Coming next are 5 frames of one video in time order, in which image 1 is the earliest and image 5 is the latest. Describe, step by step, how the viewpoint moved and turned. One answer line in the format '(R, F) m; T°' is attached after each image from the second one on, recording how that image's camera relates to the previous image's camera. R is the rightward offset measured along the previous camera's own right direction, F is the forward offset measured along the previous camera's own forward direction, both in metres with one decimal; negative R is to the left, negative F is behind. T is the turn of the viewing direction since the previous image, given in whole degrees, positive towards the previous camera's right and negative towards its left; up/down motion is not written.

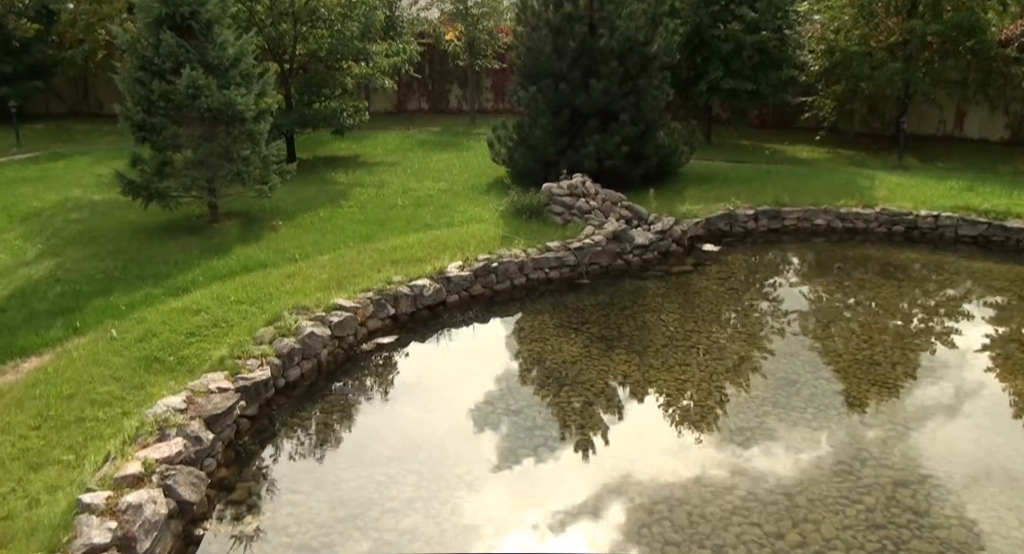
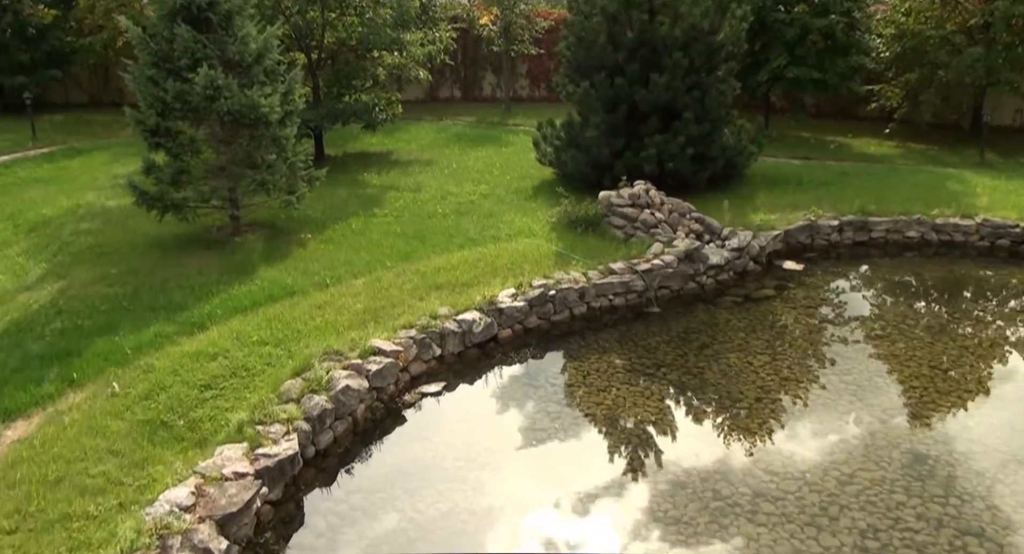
(-0.4, +1.0) m; -2°
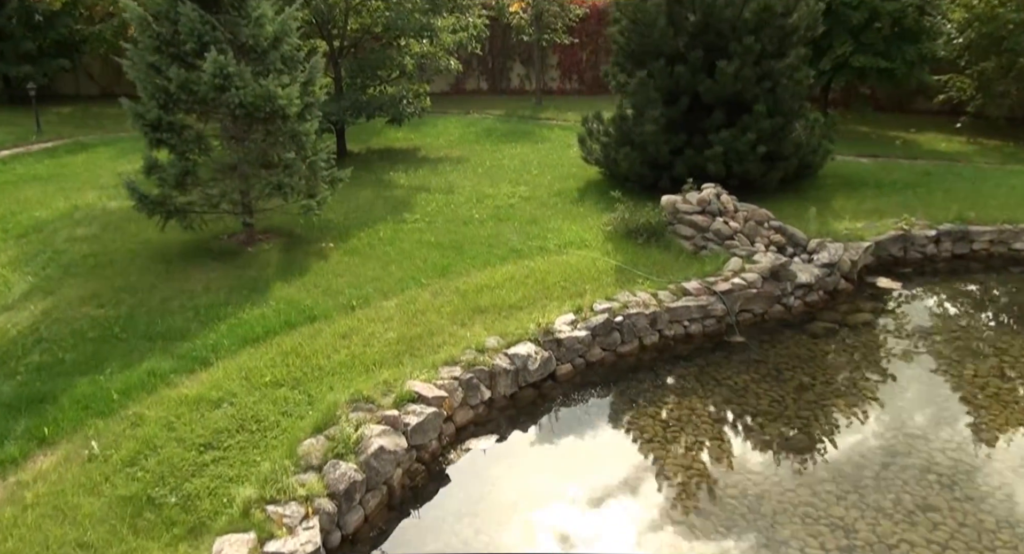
(-0.4, +1.1) m; -1°
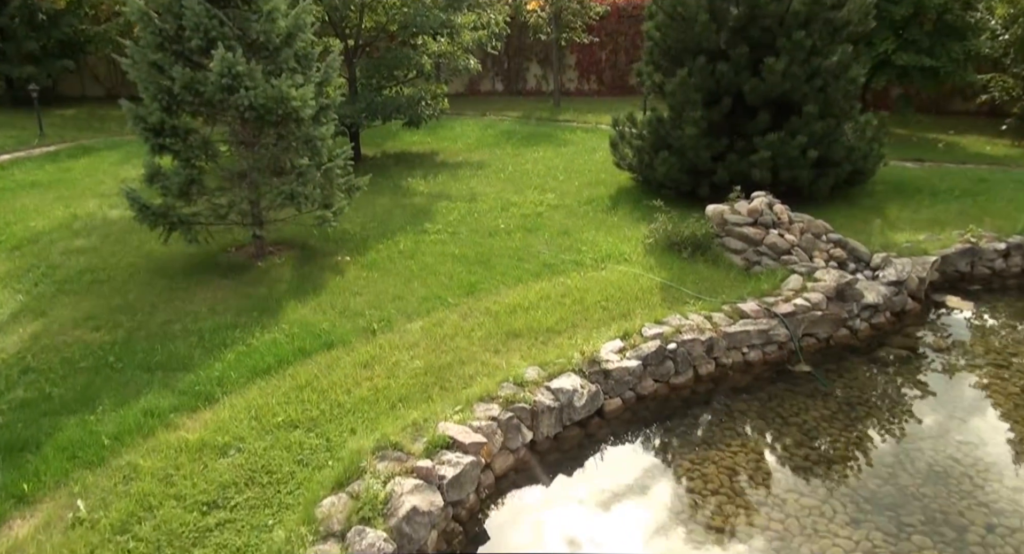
(-0.2, +0.6) m; -1°
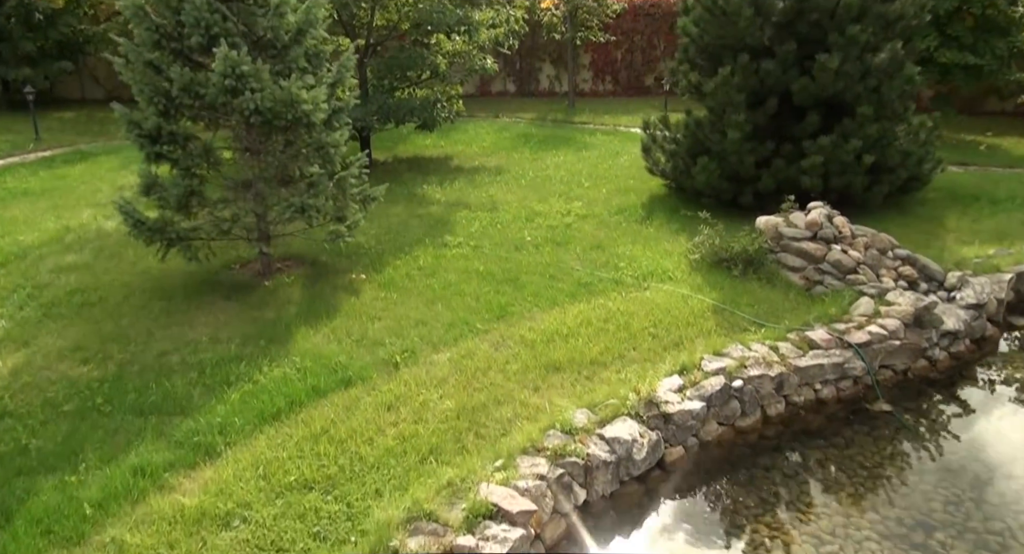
(-0.3, +0.6) m; 0°
